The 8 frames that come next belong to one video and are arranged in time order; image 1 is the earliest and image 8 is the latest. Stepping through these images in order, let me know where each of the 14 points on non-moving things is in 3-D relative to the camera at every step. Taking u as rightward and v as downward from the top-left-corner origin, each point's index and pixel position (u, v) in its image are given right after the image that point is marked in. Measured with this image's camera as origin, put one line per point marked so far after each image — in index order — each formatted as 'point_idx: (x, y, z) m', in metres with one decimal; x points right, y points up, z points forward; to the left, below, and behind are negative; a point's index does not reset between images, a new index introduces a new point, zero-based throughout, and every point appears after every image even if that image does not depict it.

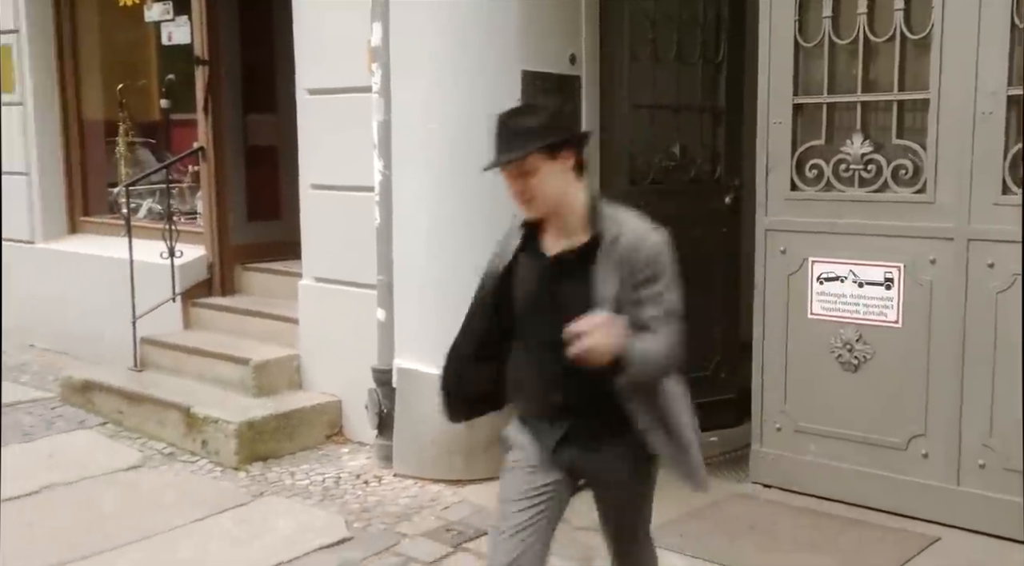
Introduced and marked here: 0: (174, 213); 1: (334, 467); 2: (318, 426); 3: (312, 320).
0: (-2.1, +0.4, +6.1) m
1: (-0.8, -0.9, +4.6) m
2: (-1.0, -0.7, +4.9) m
3: (-1.0, -0.2, +5.0) m
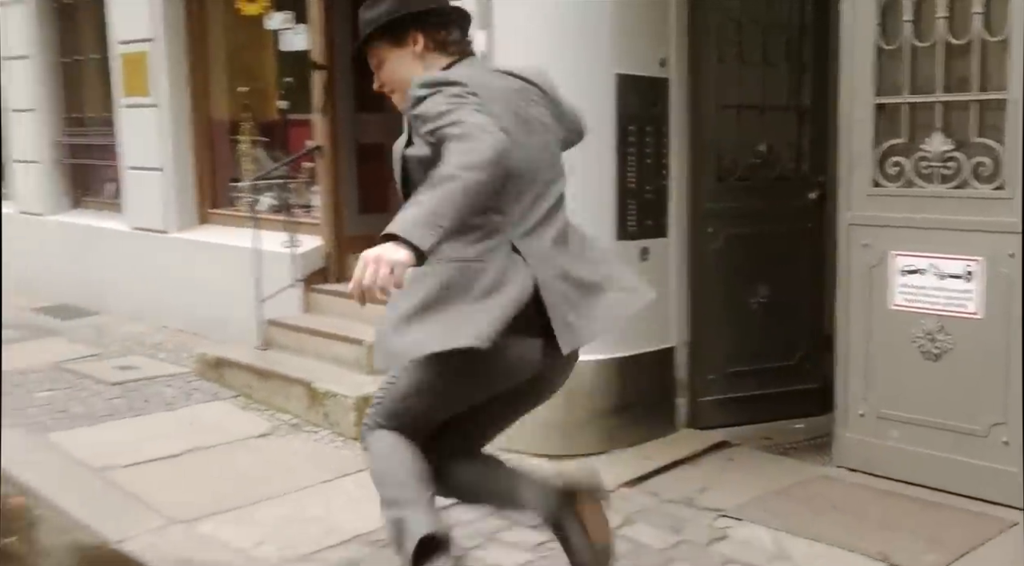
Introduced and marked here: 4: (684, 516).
0: (-1.5, +0.5, +6.6) m
1: (-0.4, -0.8, +5.0) m
2: (-0.5, -0.7, +5.3) m
3: (-0.5, -0.1, +5.4) m
4: (+0.7, -1.0, +4.2) m
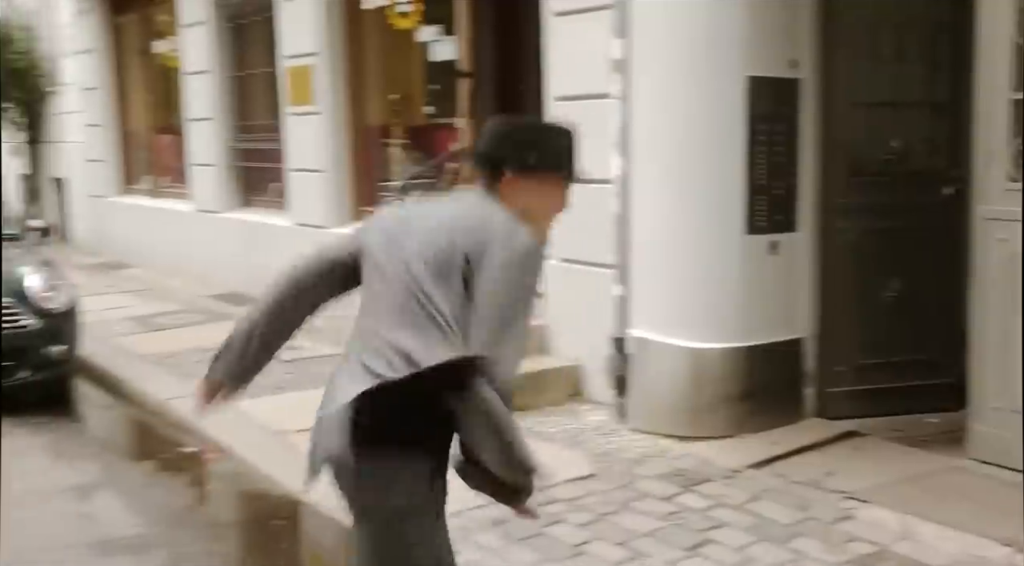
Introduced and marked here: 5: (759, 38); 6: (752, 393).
0: (-0.5, +0.5, +7.0) m
1: (+0.4, -0.8, +5.3) m
2: (+0.3, -0.6, +5.6) m
3: (+0.3, -0.1, +5.8) m
4: (+1.3, -0.9, +4.3) m
5: (+1.3, +1.3, +4.9) m
6: (+1.2, -0.6, +5.1) m
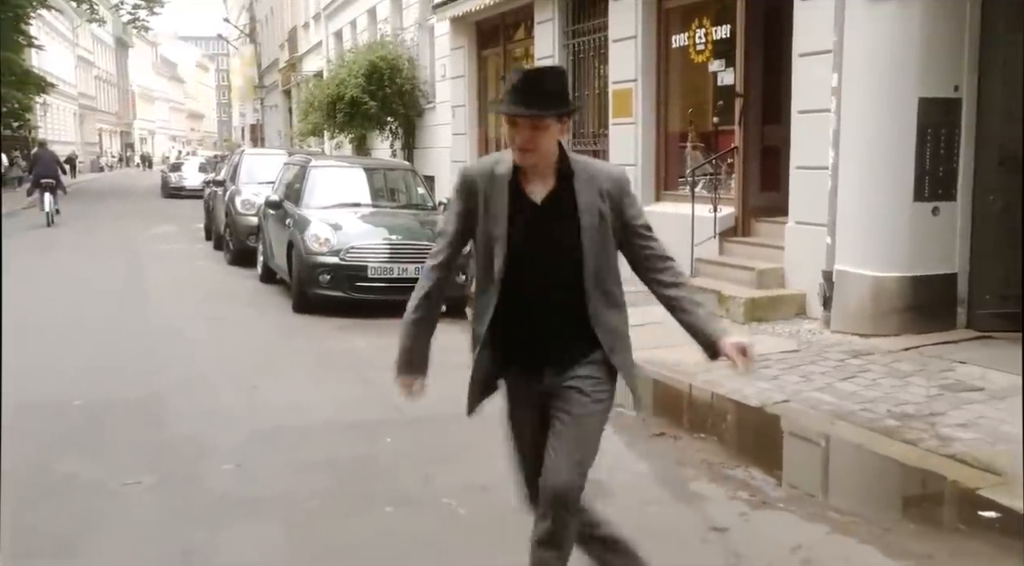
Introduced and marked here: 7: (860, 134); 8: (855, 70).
0: (+2.2, +1.0, +9.9) m
1: (+2.4, -0.4, +8.0) m
2: (+2.4, -0.2, +8.3) m
3: (+2.5, +0.3, +8.4) m
4: (+3.0, -0.5, +6.8) m
5: (+3.2, +1.7, +7.3) m
6: (+3.2, -0.2, +7.5) m
7: (+2.7, +1.2, +7.6) m
8: (+2.7, +1.7, +7.6) m
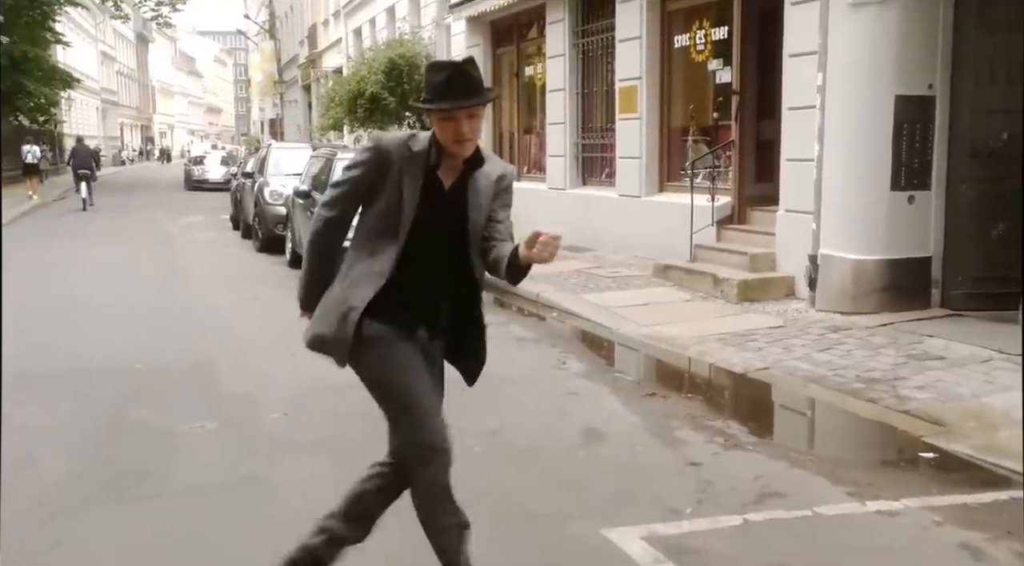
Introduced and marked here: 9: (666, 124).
0: (+2.3, +1.1, +10.6) m
1: (+2.5, -0.2, +8.7) m
2: (+2.5, 0.0, +9.0) m
3: (+2.6, +0.5, +9.1) m
4: (+3.1, -0.4, +7.5) m
5: (+3.3, +1.8, +8.0) m
6: (+3.3, 0.0, +8.2) m
7: (+2.8, +1.3, +8.3) m
8: (+2.8, +1.8, +8.2) m
9: (+1.9, +1.9, +11.7) m
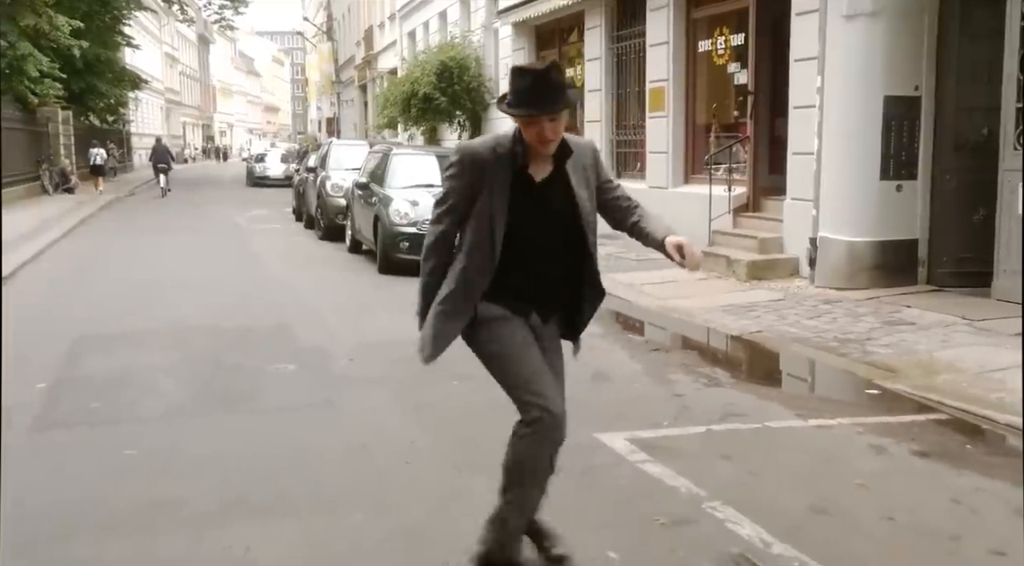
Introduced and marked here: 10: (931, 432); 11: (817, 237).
0: (+2.7, +1.3, +11.7) m
1: (+2.9, 0.0, +9.8) m
2: (+2.9, +0.2, +10.1) m
3: (+3.0, +0.7, +10.2) m
4: (+3.3, -0.2, +8.5) m
5: (+3.6, +2.0, +9.0) m
6: (+3.6, +0.2, +9.3) m
7: (+3.2, +1.5, +9.3) m
8: (+3.1, +2.0, +9.3) m
9: (+2.4, +2.2, +12.8) m
10: (+2.3, -0.8, +5.1) m
11: (+3.1, +0.5, +9.6) m
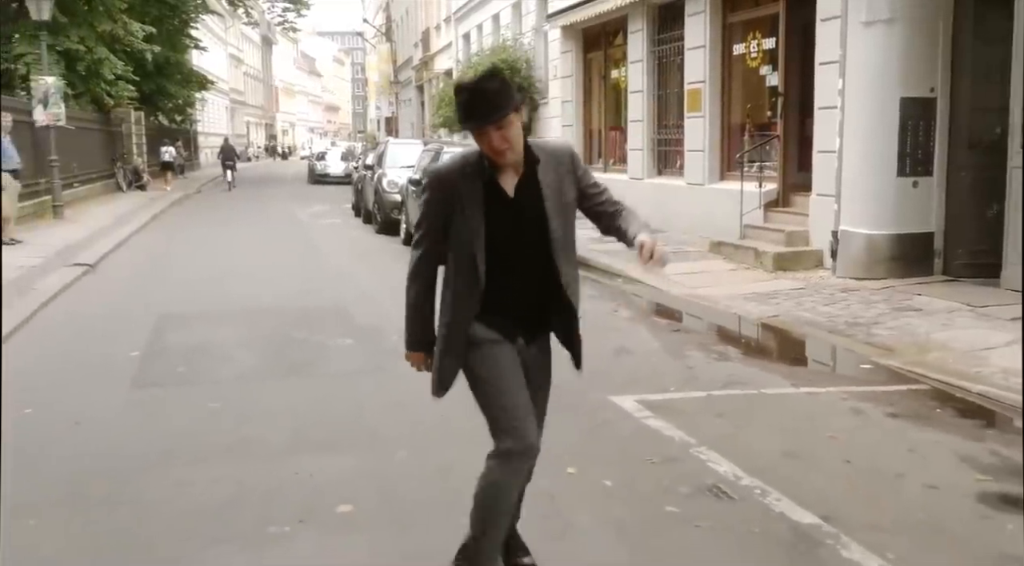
0: (+3.3, +1.5, +12.3) m
1: (+3.3, +0.1, +10.4) m
2: (+3.3, +0.3, +10.7) m
3: (+3.4, +0.8, +10.8) m
4: (+3.7, -0.1, +9.1) m
5: (+4.0, +2.1, +9.6) m
6: (+4.0, +0.3, +9.8) m
7: (+3.6, +1.6, +9.9) m
8: (+3.5, +2.1, +9.9) m
9: (+3.0, +2.3, +13.4) m
10: (+2.4, -0.7, +5.8) m
11: (+3.5, +0.6, +10.2) m
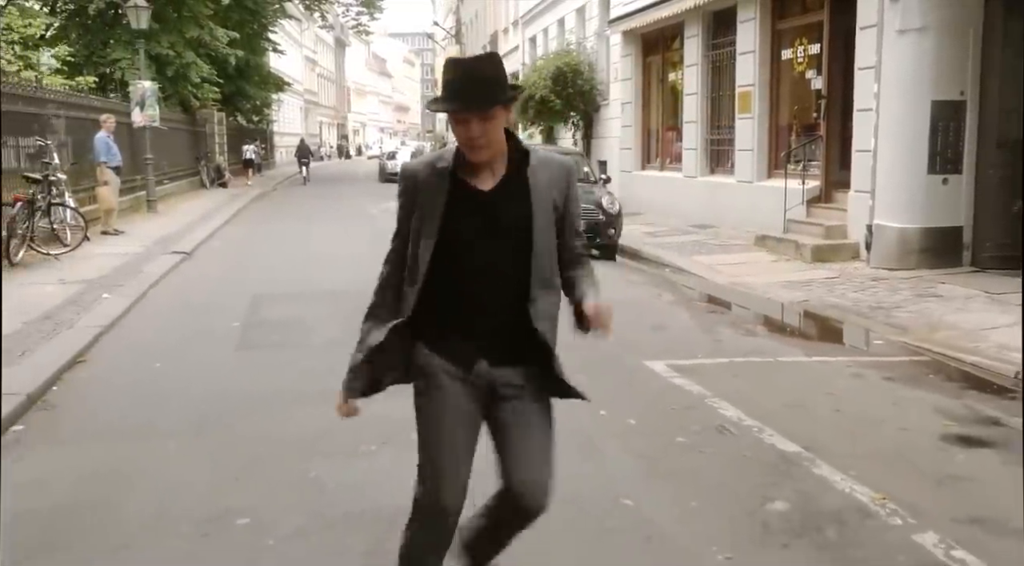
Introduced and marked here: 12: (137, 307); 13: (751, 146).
0: (+4.1, +1.6, +13.0) m
1: (+3.9, +0.2, +11.2) m
2: (+4.0, +0.4, +11.4) m
3: (+4.1, +0.9, +11.6) m
4: (+4.3, 0.0, +9.8) m
5: (+4.6, +2.2, +10.3) m
6: (+4.6, +0.4, +10.5) m
7: (+4.2, +1.7, +10.6) m
8: (+4.2, +2.2, +10.6) m
9: (+3.9, +2.4, +14.2) m
10: (+2.7, -0.6, +6.6) m
11: (+4.1, +0.7, +11.0) m
12: (-4.1, -0.2, +10.3) m
13: (+3.6, +2.0, +14.4) m
